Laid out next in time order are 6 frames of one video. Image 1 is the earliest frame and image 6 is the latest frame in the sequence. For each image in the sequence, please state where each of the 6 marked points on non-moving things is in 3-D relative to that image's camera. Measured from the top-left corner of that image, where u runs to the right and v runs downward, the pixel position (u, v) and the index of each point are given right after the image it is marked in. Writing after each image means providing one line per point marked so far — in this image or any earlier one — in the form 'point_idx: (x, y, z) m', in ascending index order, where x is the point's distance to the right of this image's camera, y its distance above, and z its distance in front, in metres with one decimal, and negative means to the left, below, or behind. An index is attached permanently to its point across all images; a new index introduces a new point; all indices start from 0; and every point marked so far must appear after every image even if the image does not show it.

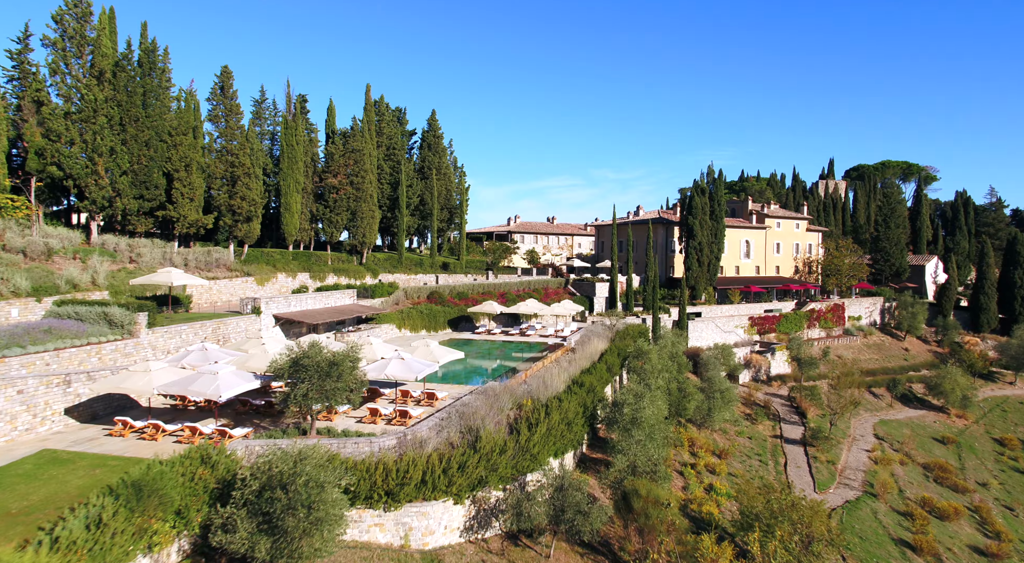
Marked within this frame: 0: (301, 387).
0: (-5.4, -2.7, +15.8) m
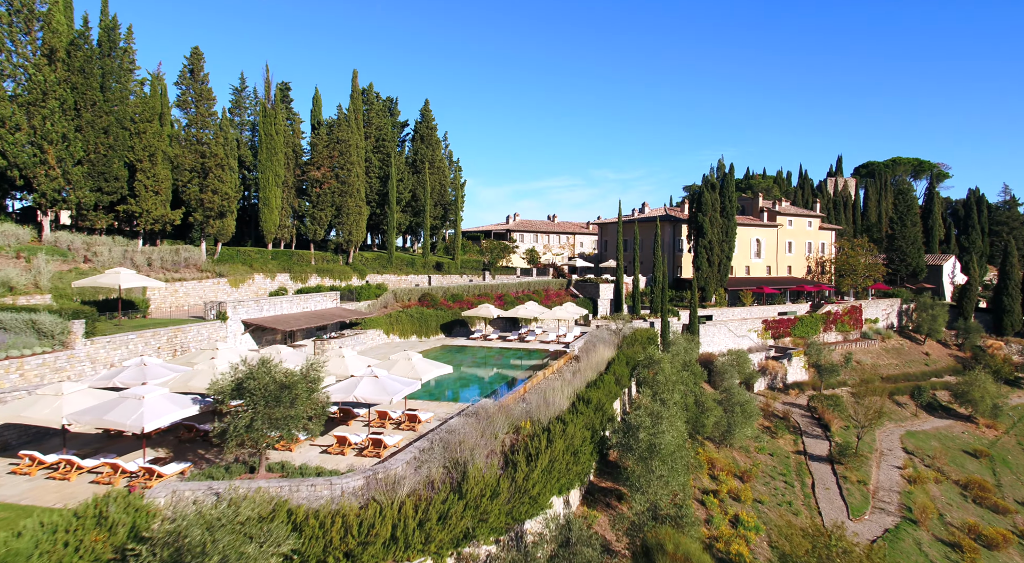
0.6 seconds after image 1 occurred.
0: (-5.5, -2.8, +12.7) m
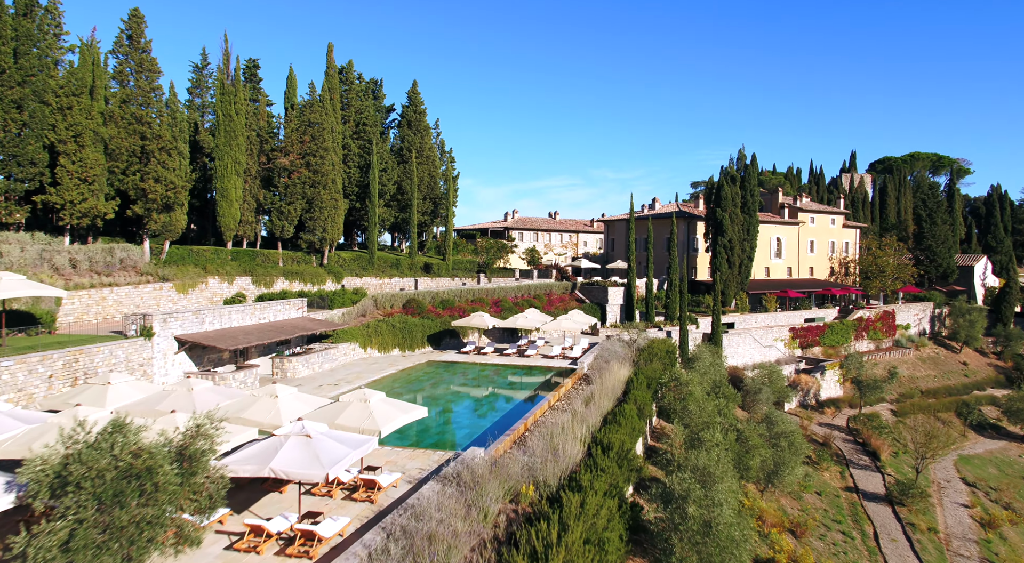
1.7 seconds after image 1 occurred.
0: (-5.6, -3.0, +7.7) m
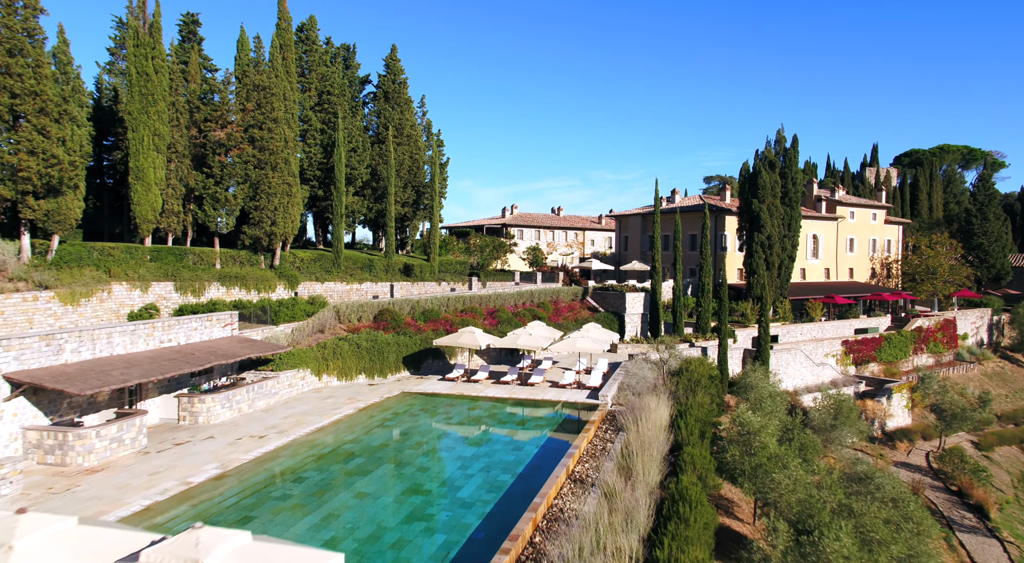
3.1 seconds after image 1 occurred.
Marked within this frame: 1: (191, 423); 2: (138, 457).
0: (-5.5, -3.2, +0.6) m
1: (-9.2, -4.0, +17.7) m
2: (-9.0, -4.2, +14.8) m
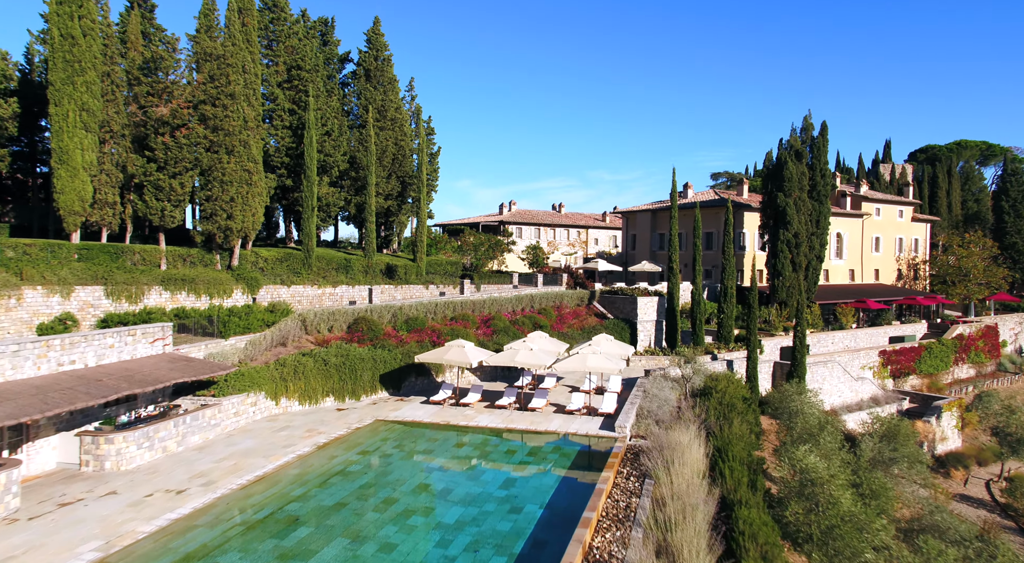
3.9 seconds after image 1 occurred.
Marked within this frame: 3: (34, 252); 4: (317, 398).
0: (-5.6, -3.3, -3.3) m
1: (-9.3, -4.2, +13.8) m
2: (-9.0, -4.3, +10.9) m
3: (-15.1, +0.9, +19.5) m
4: (-6.2, -3.7, +19.7) m
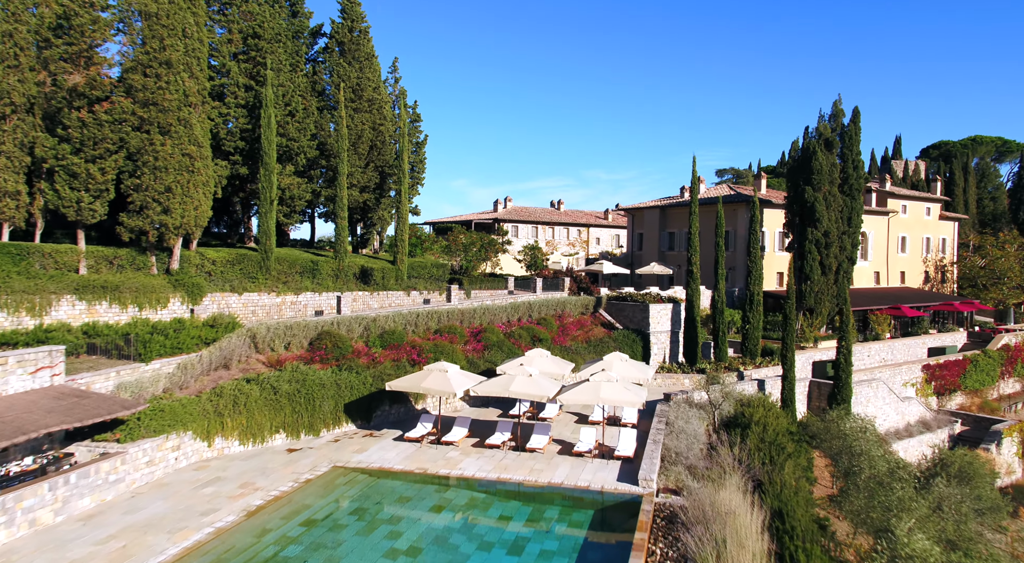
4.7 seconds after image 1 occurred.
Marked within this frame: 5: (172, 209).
0: (-5.5, -3.6, -7.2) m
1: (-9.4, -4.4, +9.8) m
2: (-9.1, -4.6, +6.9) m
3: (-15.2, +0.7, +15.5) m
4: (-6.4, -3.9, +15.8) m
5: (-10.4, +2.2, +18.8) m
